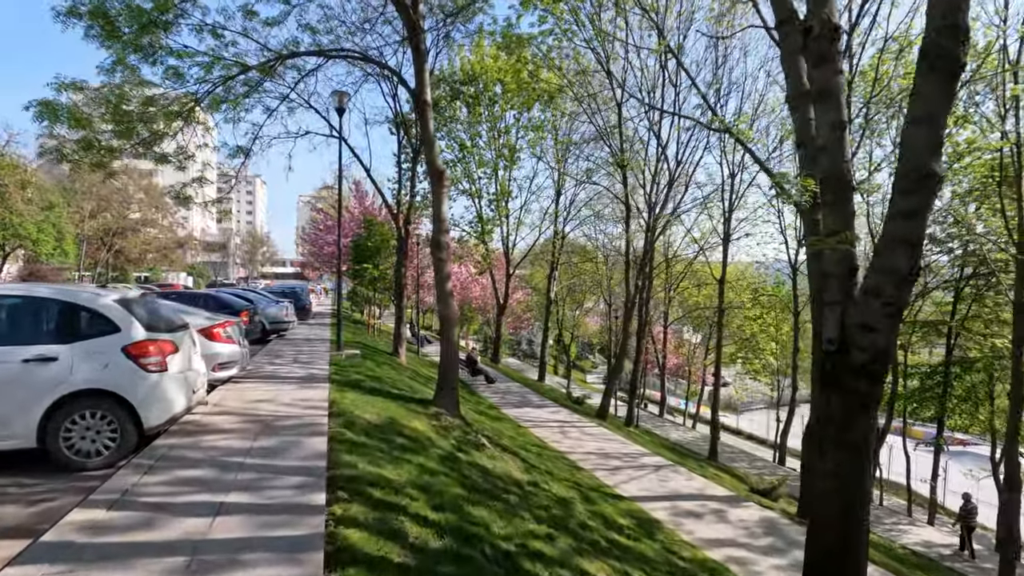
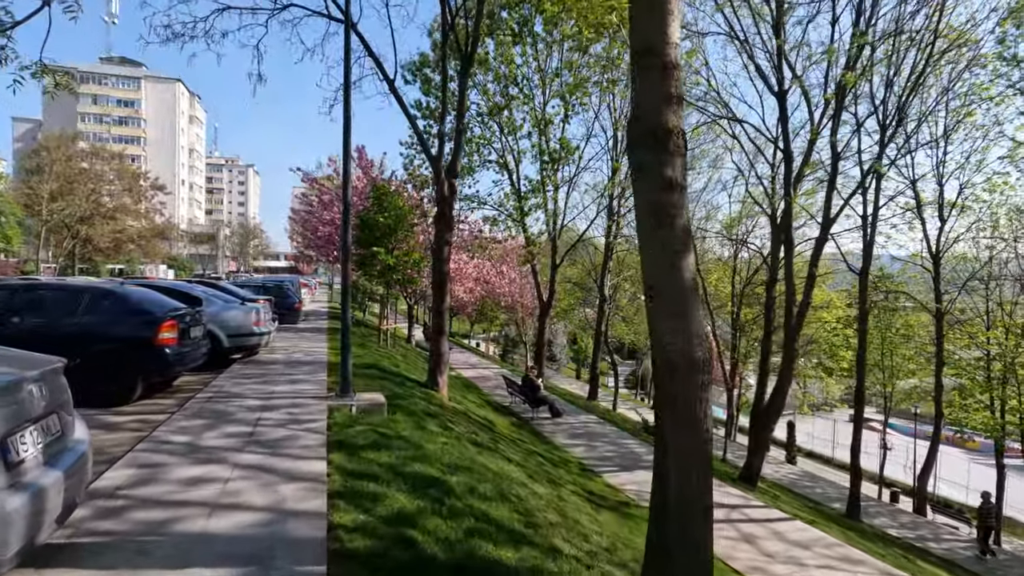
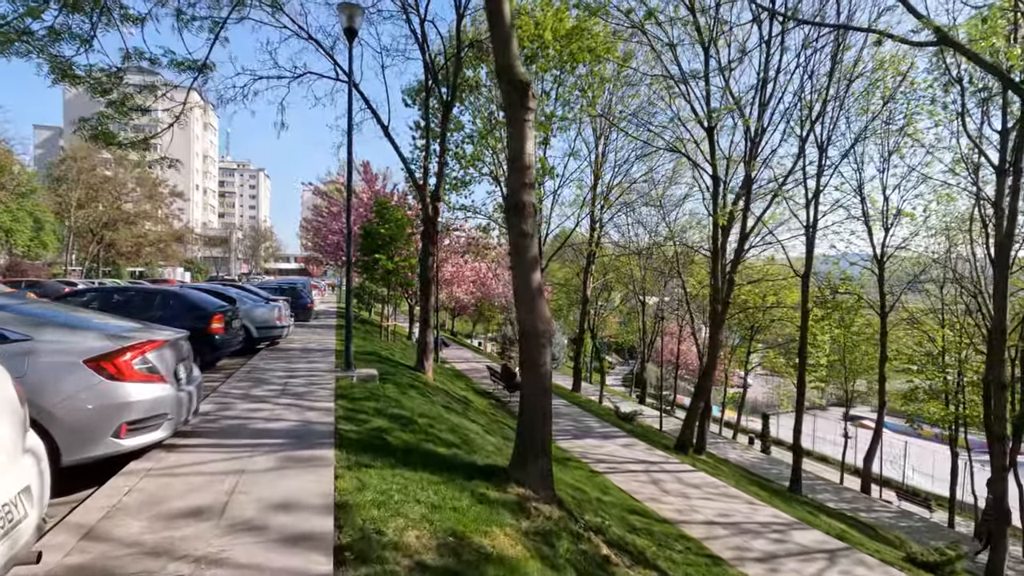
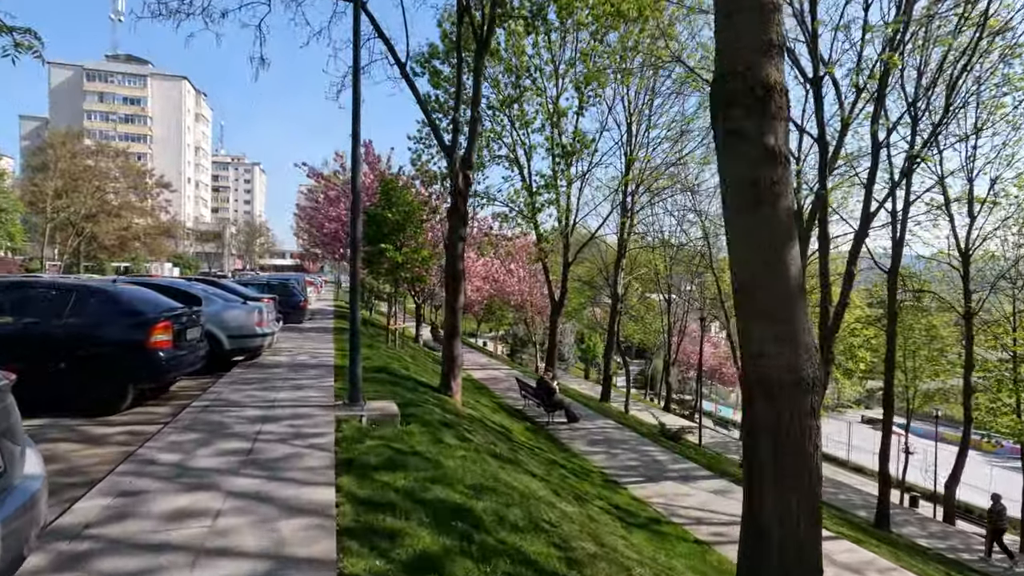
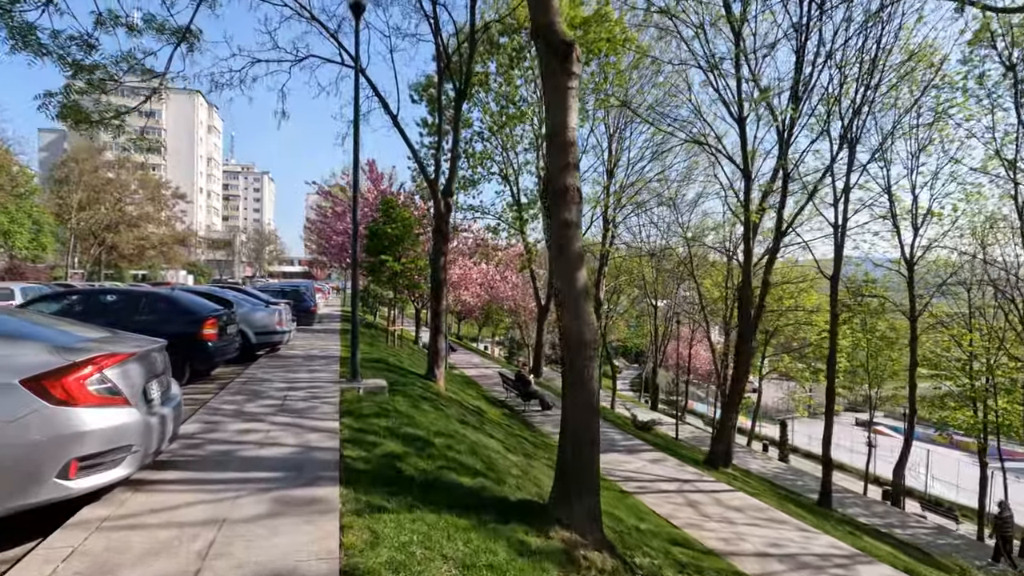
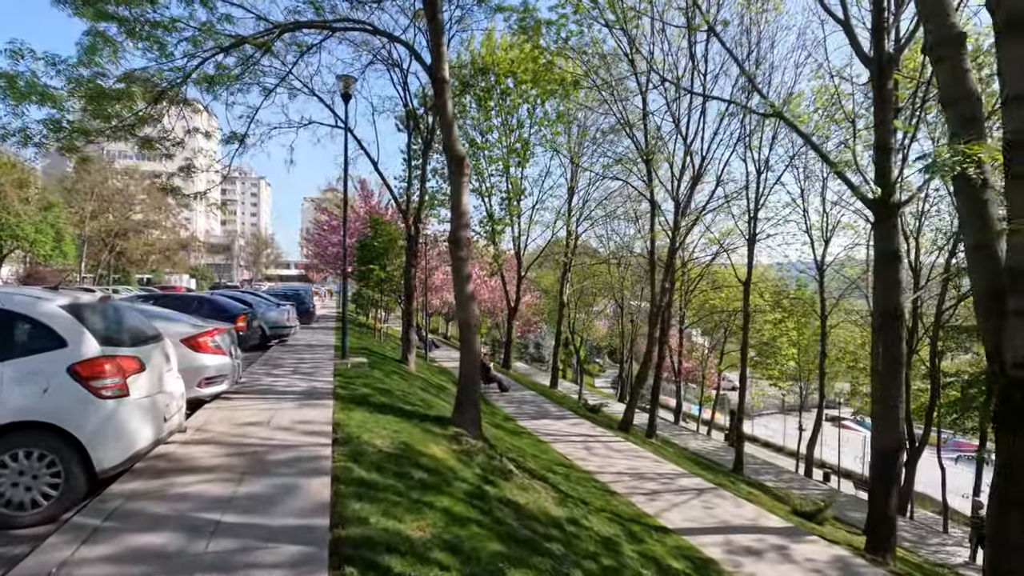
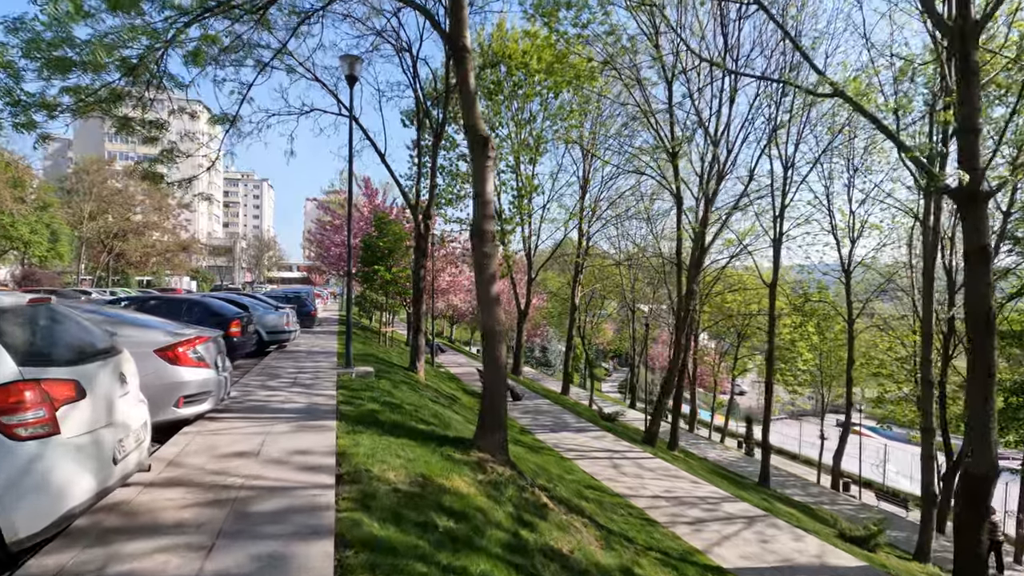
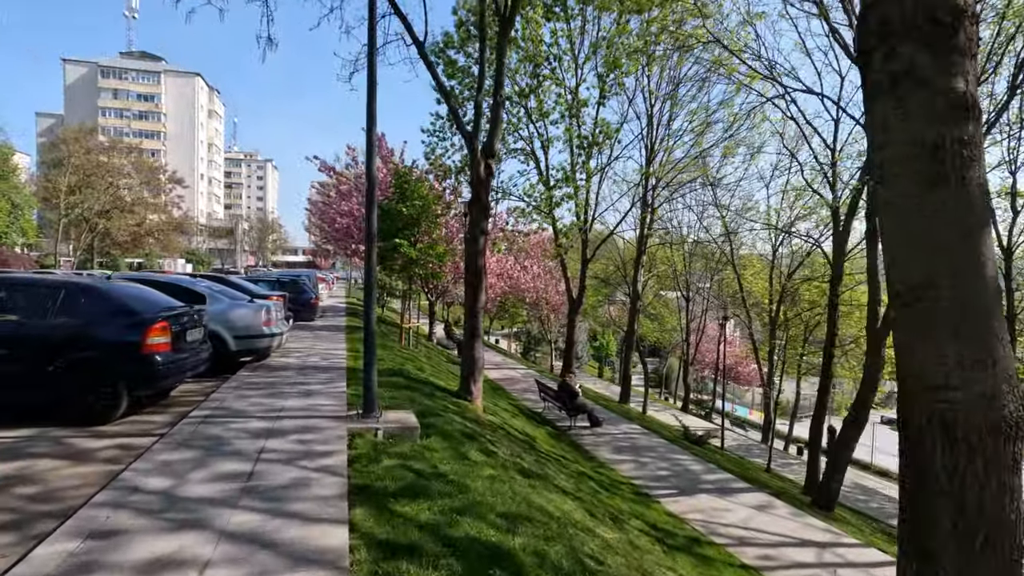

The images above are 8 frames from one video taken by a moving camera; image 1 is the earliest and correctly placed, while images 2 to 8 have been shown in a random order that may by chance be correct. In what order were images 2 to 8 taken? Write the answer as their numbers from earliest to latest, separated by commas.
6, 7, 3, 5, 2, 4, 8
